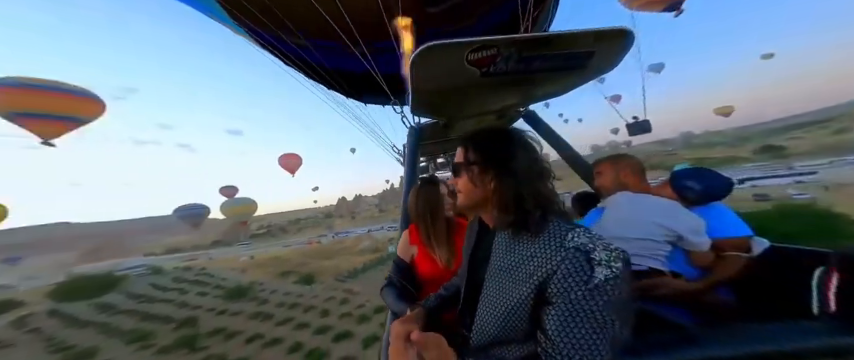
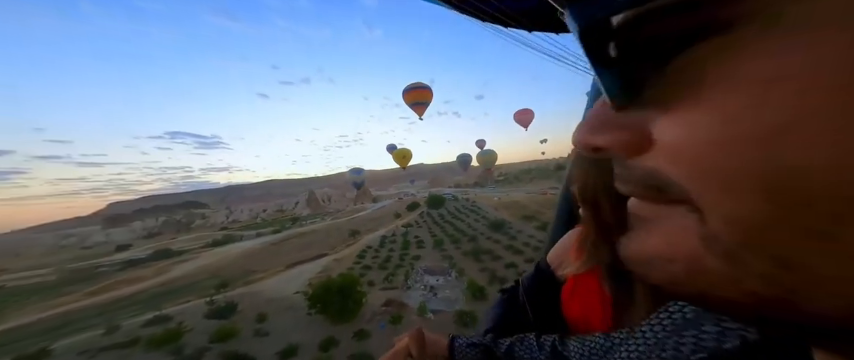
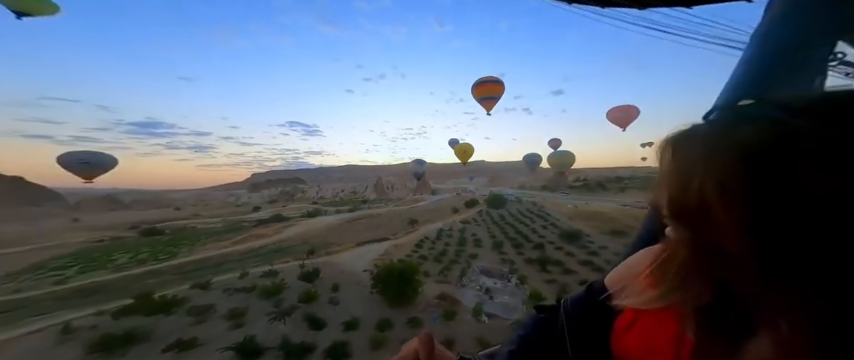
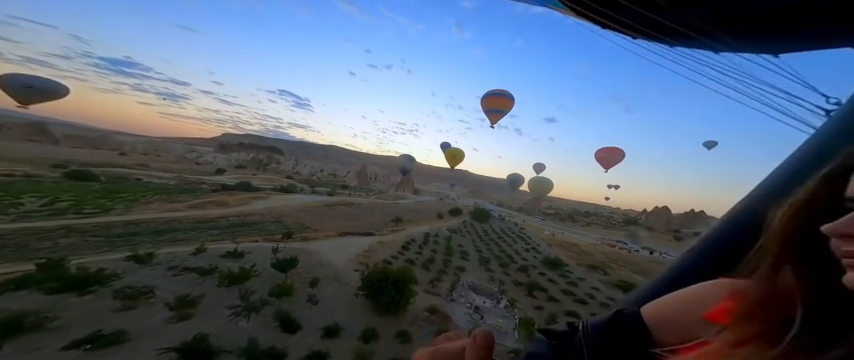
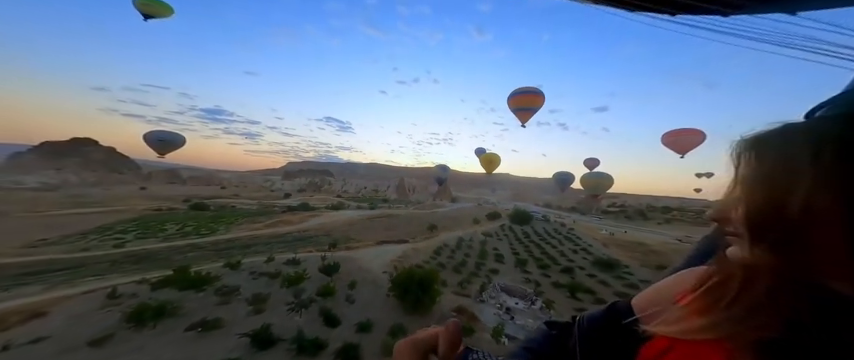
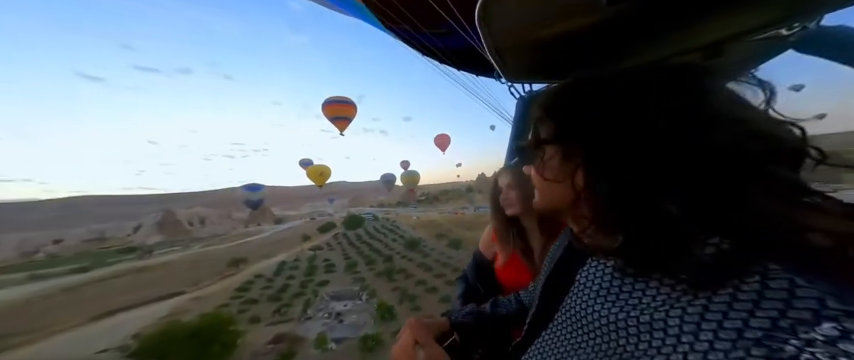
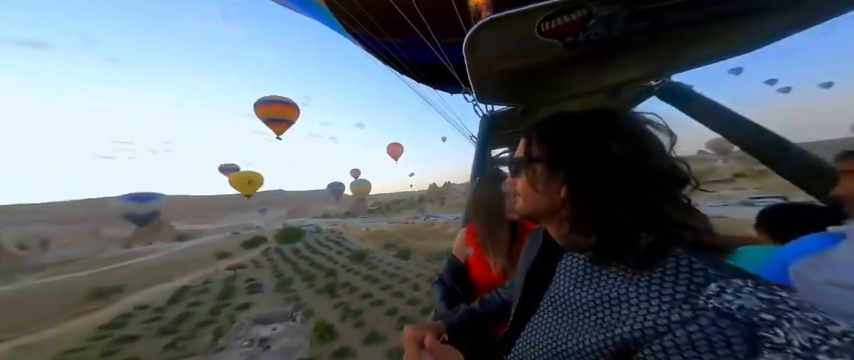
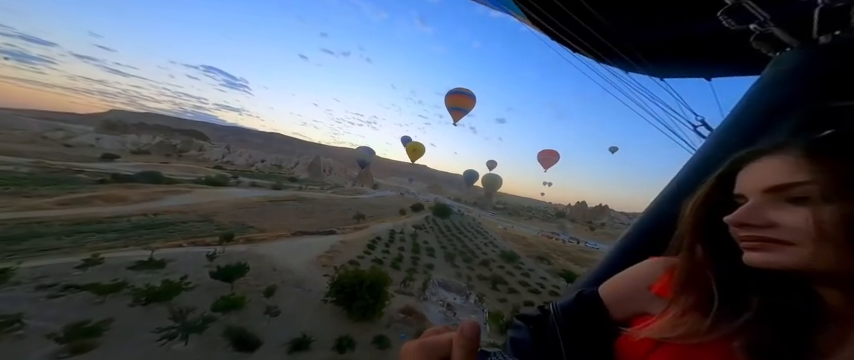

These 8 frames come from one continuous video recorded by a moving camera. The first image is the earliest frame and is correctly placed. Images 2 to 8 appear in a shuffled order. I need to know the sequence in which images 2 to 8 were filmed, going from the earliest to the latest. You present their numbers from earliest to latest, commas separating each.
7, 6, 2, 3, 5, 4, 8
